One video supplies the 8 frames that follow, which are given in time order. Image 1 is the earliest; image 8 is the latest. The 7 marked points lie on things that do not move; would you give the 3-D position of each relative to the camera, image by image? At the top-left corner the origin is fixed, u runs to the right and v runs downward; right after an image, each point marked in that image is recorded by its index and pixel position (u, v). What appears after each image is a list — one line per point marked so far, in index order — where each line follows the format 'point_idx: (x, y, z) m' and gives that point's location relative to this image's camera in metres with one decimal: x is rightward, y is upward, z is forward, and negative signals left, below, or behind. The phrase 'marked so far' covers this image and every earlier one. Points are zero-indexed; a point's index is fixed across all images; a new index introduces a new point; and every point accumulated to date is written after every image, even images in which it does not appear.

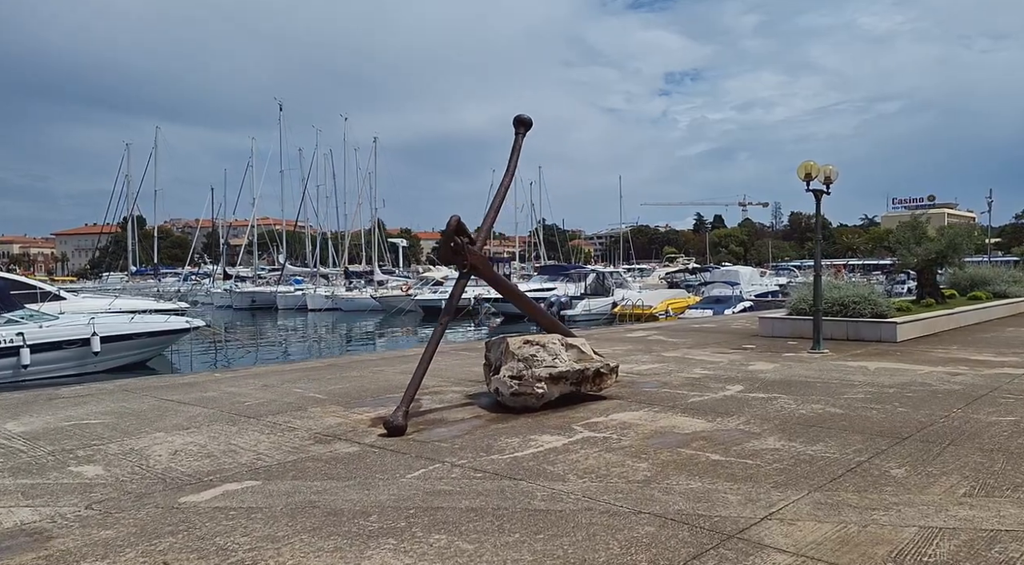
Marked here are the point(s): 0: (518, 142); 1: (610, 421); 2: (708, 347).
0: (+0.1, +1.5, +8.1) m
1: (+0.9, -1.3, +7.2) m
2: (+3.7, -1.2, +14.8) m
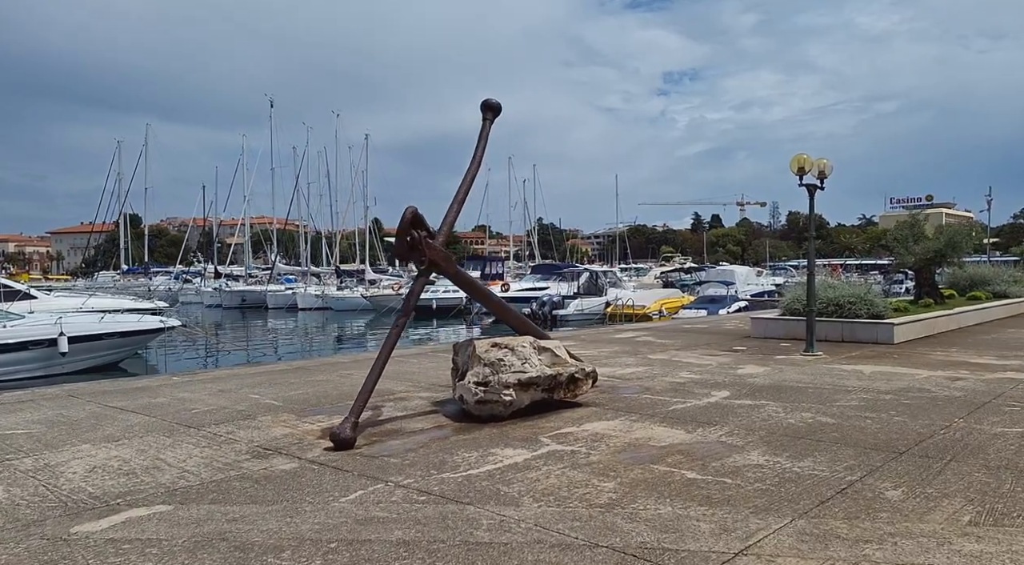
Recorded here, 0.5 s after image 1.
0: (-0.3, +1.5, +7.5) m
1: (+0.6, -1.3, +6.7) m
2: (+3.4, -1.2, +14.2) m
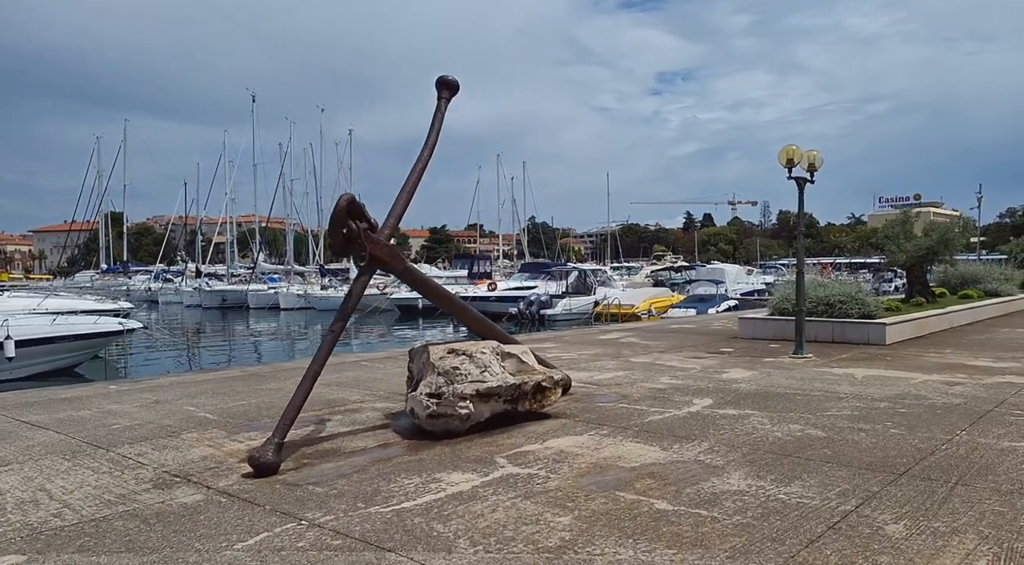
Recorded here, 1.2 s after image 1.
0: (-0.6, +1.5, +6.8) m
1: (+0.2, -1.3, +6.0) m
2: (+3.0, -1.2, +13.5) m
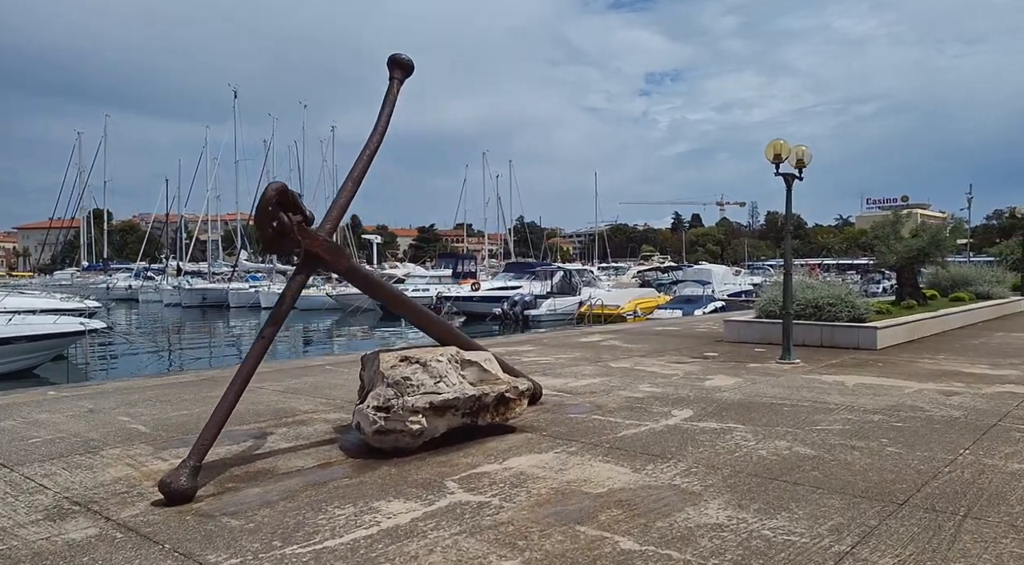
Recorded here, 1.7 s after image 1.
0: (-0.9, +1.5, +6.2) m
1: (-0.1, -1.3, +5.3) m
2: (+2.5, -1.2, +12.9) m
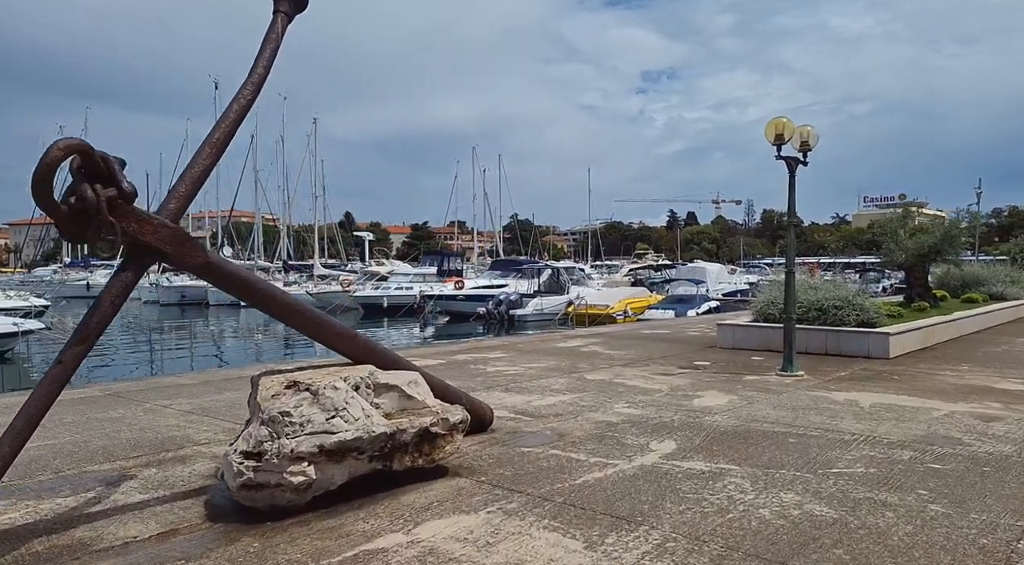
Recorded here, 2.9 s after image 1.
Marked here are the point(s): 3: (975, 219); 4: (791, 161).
0: (-1.4, +1.5, +4.7) m
1: (-0.5, -1.3, +3.8) m
2: (+2.0, -1.2, +11.5) m
3: (+11.3, +1.5, +18.7) m
4: (+3.6, +1.5, +9.9) m
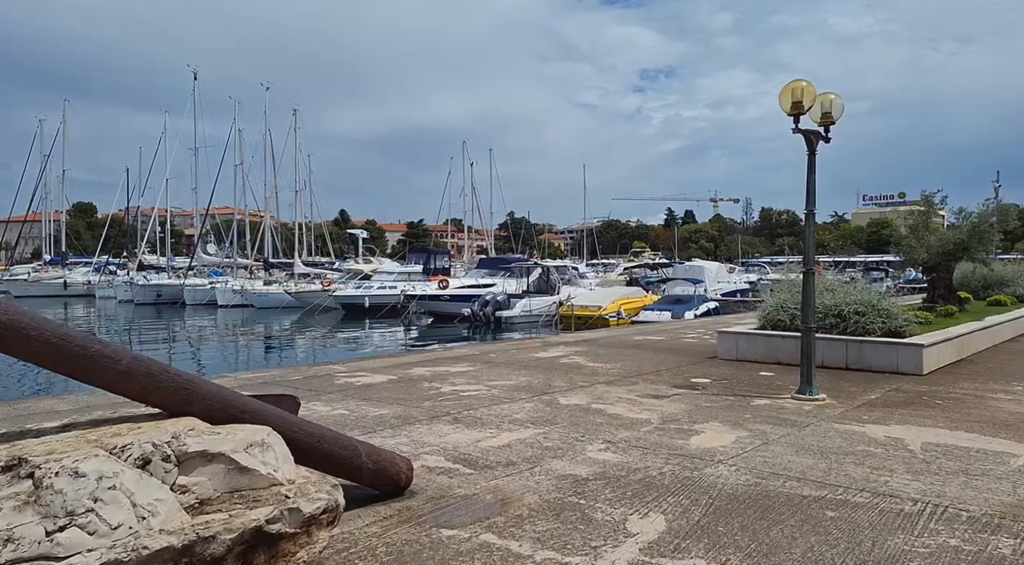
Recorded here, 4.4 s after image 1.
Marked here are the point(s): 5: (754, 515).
0: (-1.8, +1.5, +2.8) m
1: (-1.0, -1.4, +2.0) m
2: (+1.6, -1.2, +9.6) m
3: (+10.8, +1.5, +16.9) m
4: (+3.1, +1.5, +8.0) m
5: (+1.4, -1.3, +4.4) m
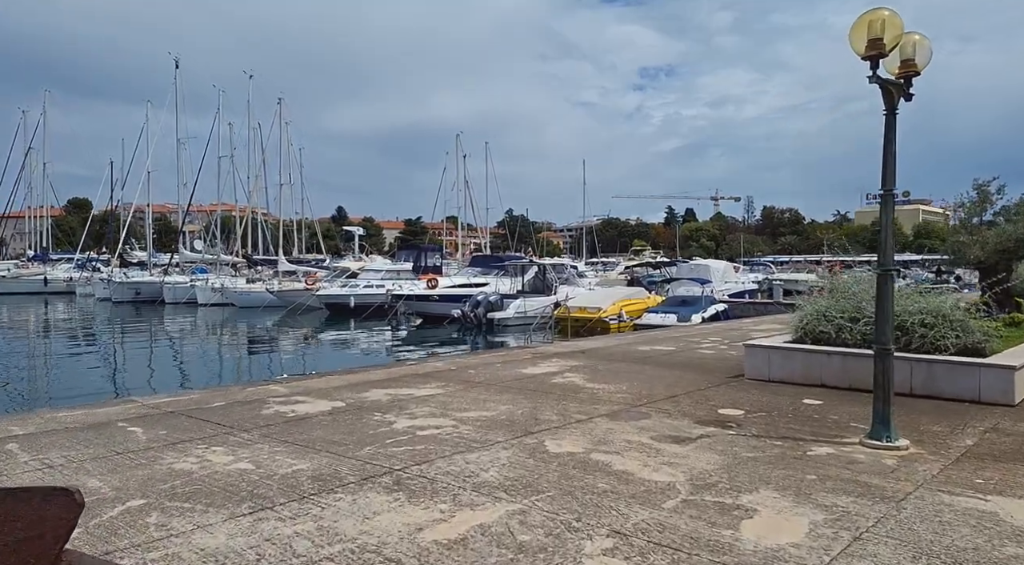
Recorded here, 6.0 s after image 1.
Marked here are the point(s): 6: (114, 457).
0: (-2.1, +1.5, +0.6) m
1: (-1.2, -1.4, -0.2) m
2: (+1.3, -1.3, +7.4) m
3: (+10.5, +1.5, +14.7) m
4: (+2.9, +1.5, +5.9) m
5: (+1.2, -1.4, +2.3) m
6: (-3.2, -1.4, +6.2) m
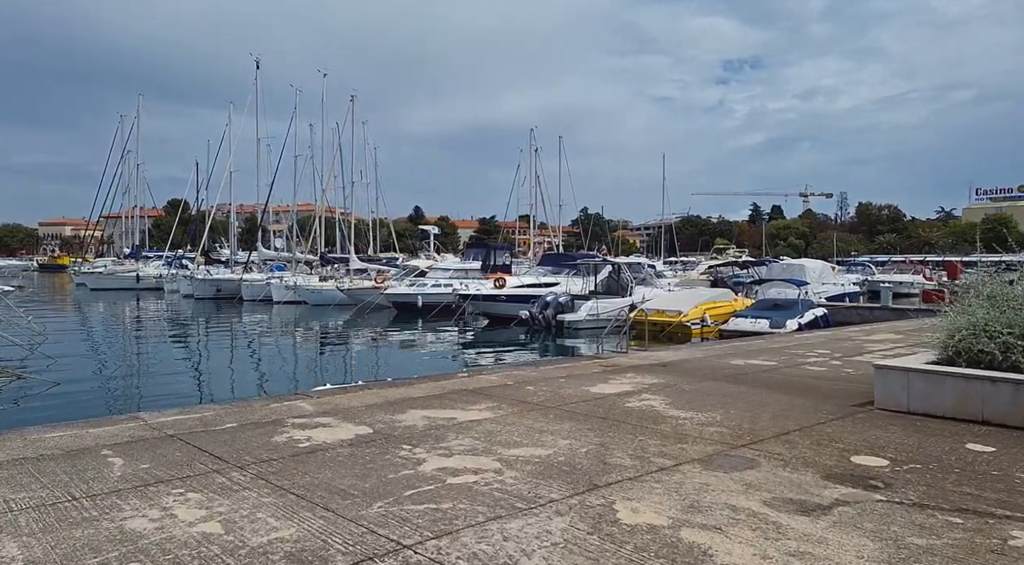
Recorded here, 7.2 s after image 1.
0: (-2.2, +1.5, -0.8) m
1: (-1.5, -1.4, -1.7) m
2: (+1.8, -1.3, +5.6) m
3: (+11.7, +1.3, +11.9) m
4: (+3.3, +1.4, +3.9) m
5: (+1.1, -1.4, +0.5) m
6: (-2.8, -1.4, +4.8) m
